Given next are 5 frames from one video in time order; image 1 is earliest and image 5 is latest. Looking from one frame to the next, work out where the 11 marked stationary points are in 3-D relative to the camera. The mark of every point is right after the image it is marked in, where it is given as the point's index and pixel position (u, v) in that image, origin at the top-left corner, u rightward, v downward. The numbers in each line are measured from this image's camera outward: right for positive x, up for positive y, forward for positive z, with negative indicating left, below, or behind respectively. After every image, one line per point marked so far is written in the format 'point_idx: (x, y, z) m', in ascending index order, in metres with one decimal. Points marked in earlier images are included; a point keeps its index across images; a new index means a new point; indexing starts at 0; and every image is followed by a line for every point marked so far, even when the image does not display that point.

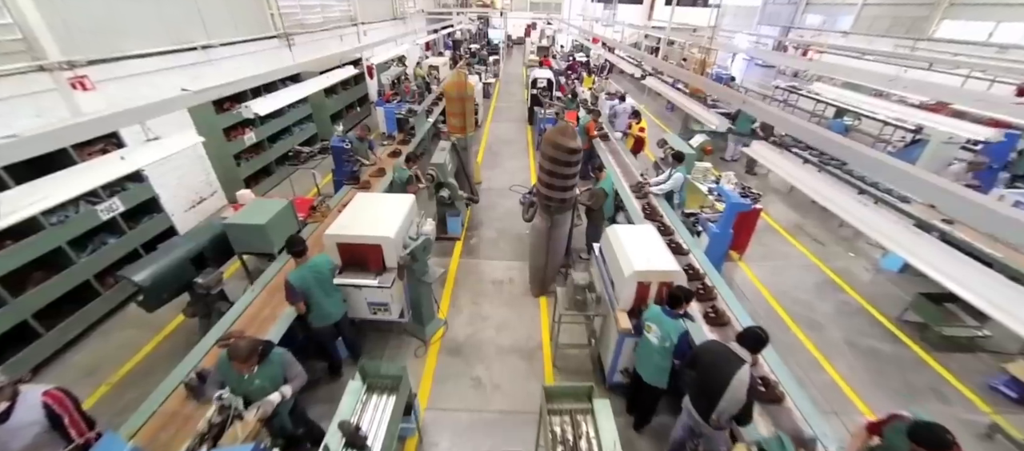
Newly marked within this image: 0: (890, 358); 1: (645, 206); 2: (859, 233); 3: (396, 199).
0: (+3.8, -1.3, +3.5) m
1: (+1.7, +0.3, +4.4) m
2: (+5.5, -0.1, +5.5) m
3: (-1.2, +0.3, +3.7) m
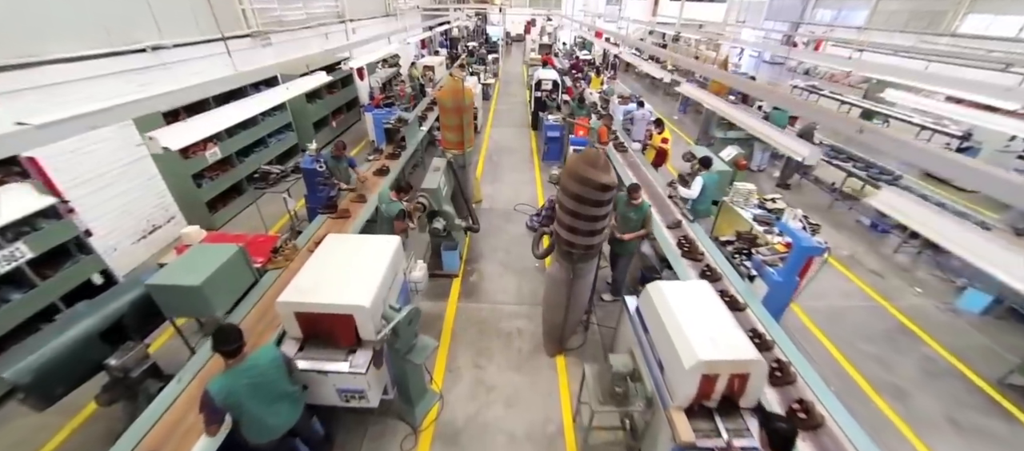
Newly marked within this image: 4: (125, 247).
0: (+3.9, -1.7, +2.7) m
1: (+1.8, -0.1, +3.7) m
2: (+5.6, -0.5, +4.8) m
3: (-1.1, -0.1, +2.9) m
4: (-4.6, -0.3, +4.1) m
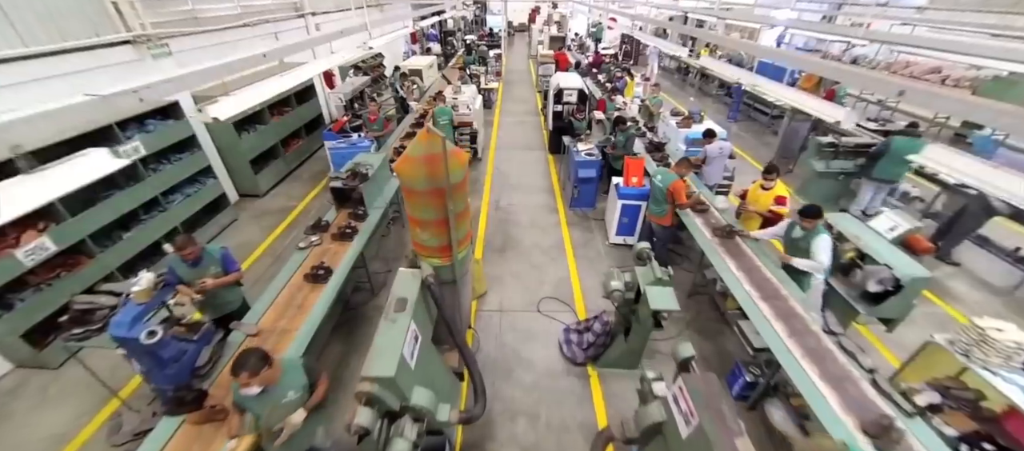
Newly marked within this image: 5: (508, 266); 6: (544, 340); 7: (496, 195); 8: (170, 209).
0: (+4.1, -2.8, +0.8) m
1: (+2.0, -1.3, +1.7) m
2: (+5.9, -1.5, +2.8) m
3: (-0.9, -1.3, +1.0) m
4: (-4.4, -1.5, +2.2) m
5: (-0.1, -0.5, +4.2) m
6: (+0.3, -1.1, +3.3) m
7: (-0.3, +0.5, +5.5) m
8: (-4.0, +0.2, +4.1) m
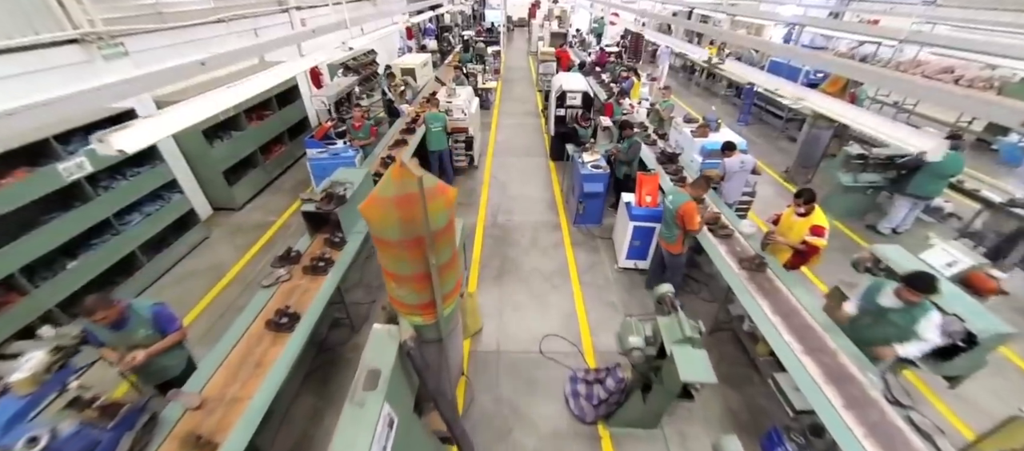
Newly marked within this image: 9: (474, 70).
0: (+4.1, -3.2, +0.4) m
1: (+2.0, -1.6, +1.3) m
2: (+5.9, -1.8, +2.4) m
3: (-0.9, -1.6, +0.5) m
4: (-4.4, -1.8, +1.7) m
5: (-0.1, -0.7, +3.7) m
6: (+0.3, -1.4, +2.8) m
7: (-0.3, +0.2, +5.1) m
8: (-4.0, 0.0, +3.7) m
9: (-0.9, +3.8, +8.5) m
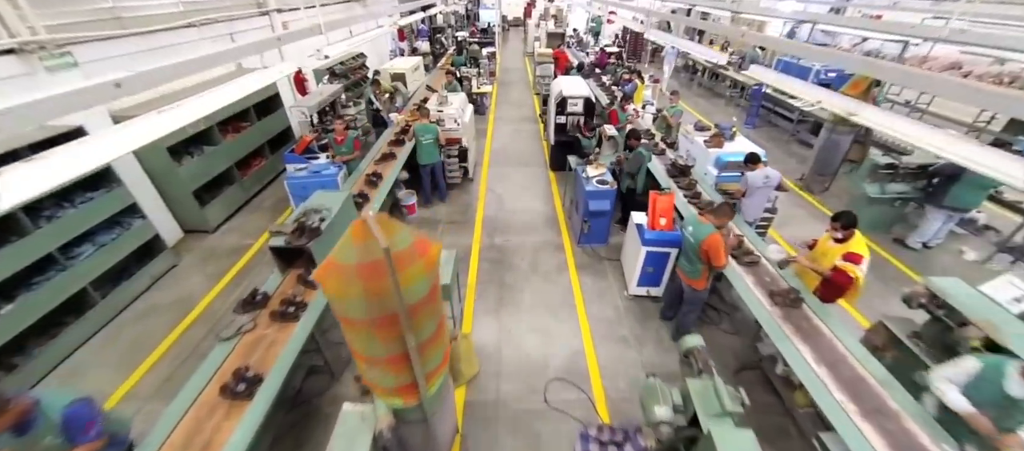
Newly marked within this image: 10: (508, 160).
0: (+4.2, -3.4, 0.0) m
1: (+2.0, -1.8, +0.9) m
2: (+5.9, -2.0, +2.0) m
3: (-0.9, -1.9, +0.1) m
4: (-4.3, -2.1, +1.3) m
5: (-0.1, -1.0, +3.3) m
6: (+0.3, -1.6, +2.5) m
7: (-0.3, 0.0, +4.7) m
8: (-4.1, -0.4, +3.2) m
9: (-1.0, +3.6, +8.1) m
10: (-0.1, +1.2, +6.3) m
